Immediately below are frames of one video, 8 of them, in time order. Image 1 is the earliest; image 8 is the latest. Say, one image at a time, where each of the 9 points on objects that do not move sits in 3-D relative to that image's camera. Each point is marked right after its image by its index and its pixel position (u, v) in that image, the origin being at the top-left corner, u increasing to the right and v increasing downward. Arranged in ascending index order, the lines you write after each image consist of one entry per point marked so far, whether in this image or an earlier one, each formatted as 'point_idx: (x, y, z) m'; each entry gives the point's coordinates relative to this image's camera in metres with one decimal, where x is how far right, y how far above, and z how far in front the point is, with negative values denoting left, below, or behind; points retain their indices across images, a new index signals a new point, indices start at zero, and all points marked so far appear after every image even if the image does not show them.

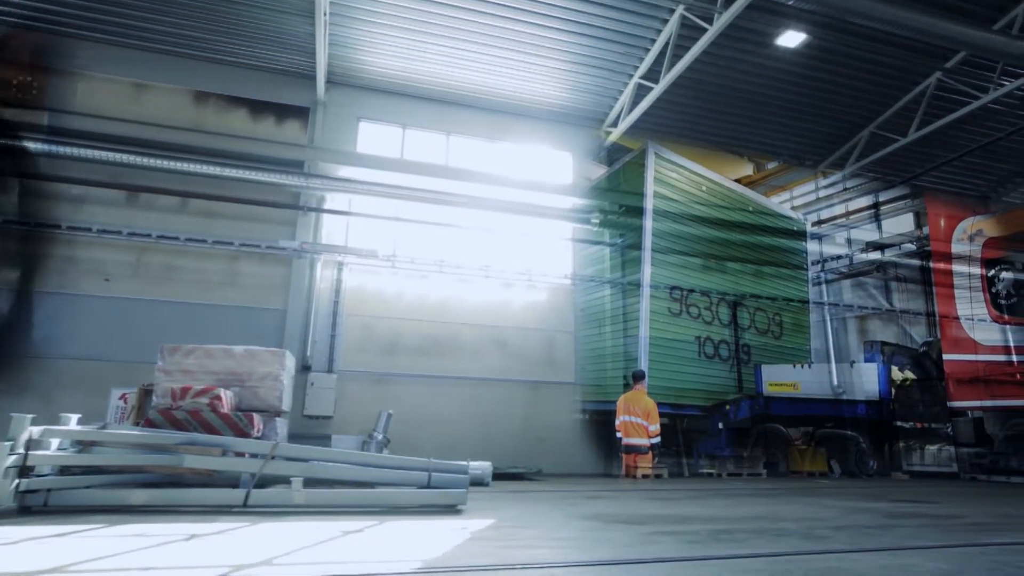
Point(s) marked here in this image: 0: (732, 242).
0: (+4.4, +0.9, +10.5) m
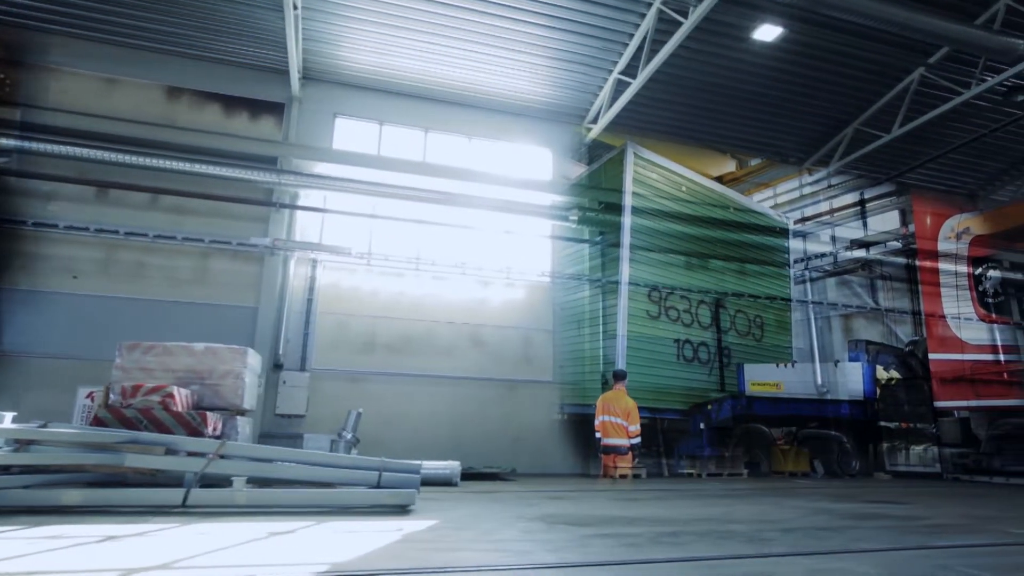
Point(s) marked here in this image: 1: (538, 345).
0: (+4.0, +1.0, +10.4) m
1: (+0.4, -1.0, +9.1) m
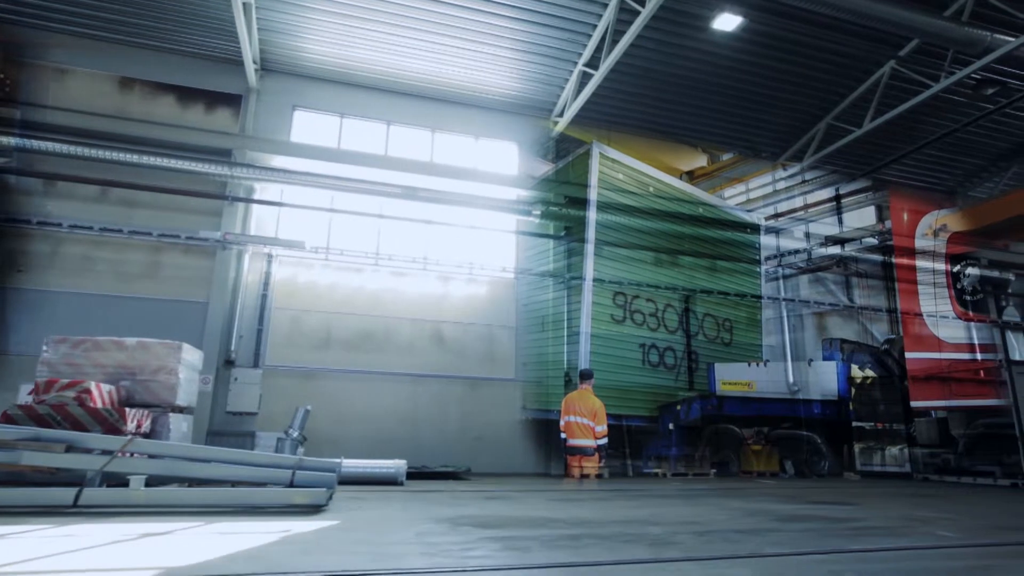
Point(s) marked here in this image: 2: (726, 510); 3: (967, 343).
0: (+3.3, +1.0, +10.2) m
1: (-0.2, -0.9, +9.0) m
2: (+1.8, -1.9, +4.5) m
3: (+8.5, -1.0, +9.5) m
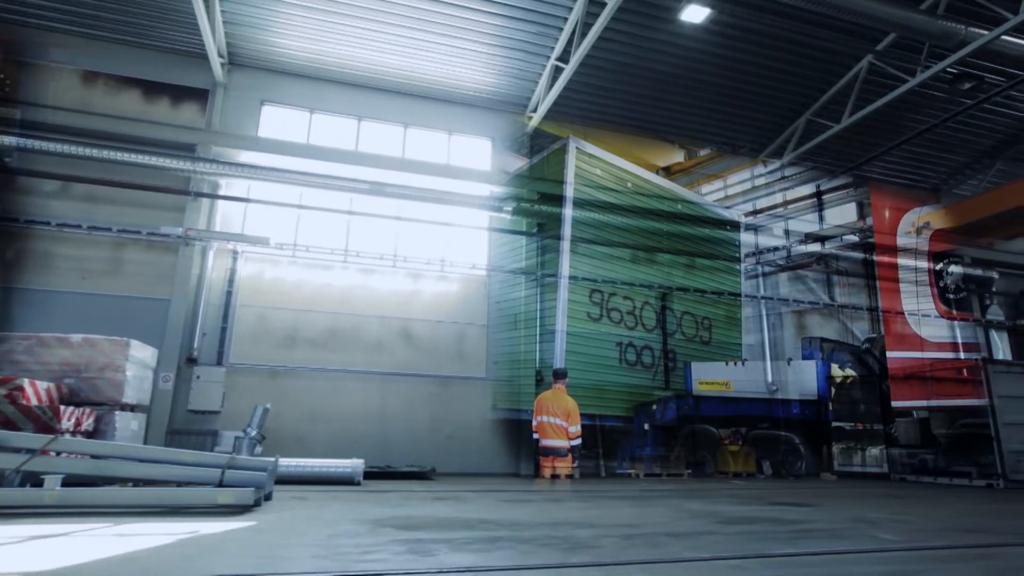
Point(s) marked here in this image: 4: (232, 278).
0: (+2.9, +1.1, +10.1) m
1: (-0.7, -0.9, +8.8) m
2: (+1.3, -1.9, +4.3) m
3: (+8.0, -1.0, +9.3) m
4: (-4.3, +0.1, +8.0) m
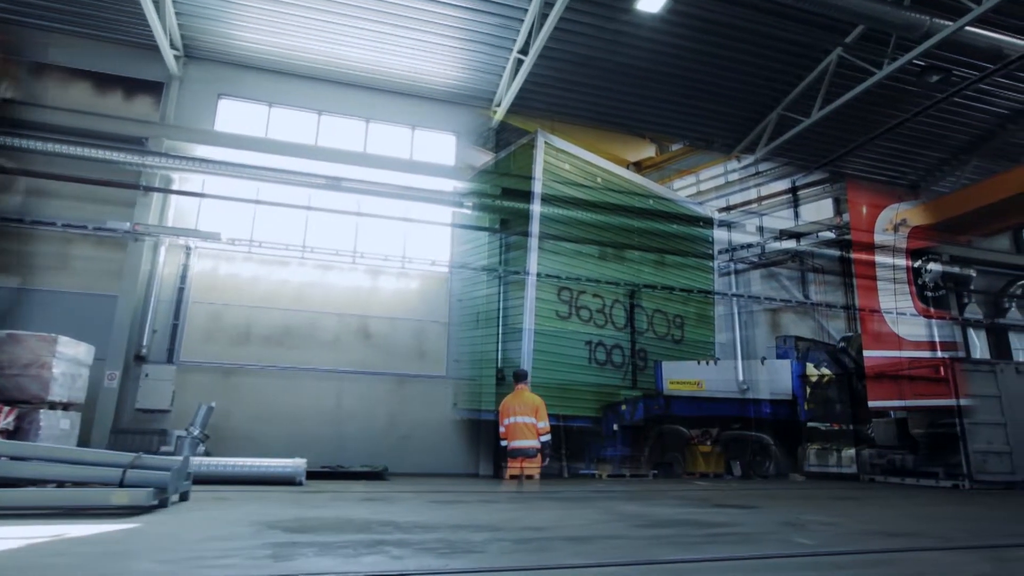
0: (+2.2, +1.1, +9.9) m
1: (-1.3, -0.8, +8.7) m
2: (+0.7, -1.8, +4.2) m
3: (+7.4, -0.9, +9.2) m
4: (-4.9, +0.2, +7.8) m
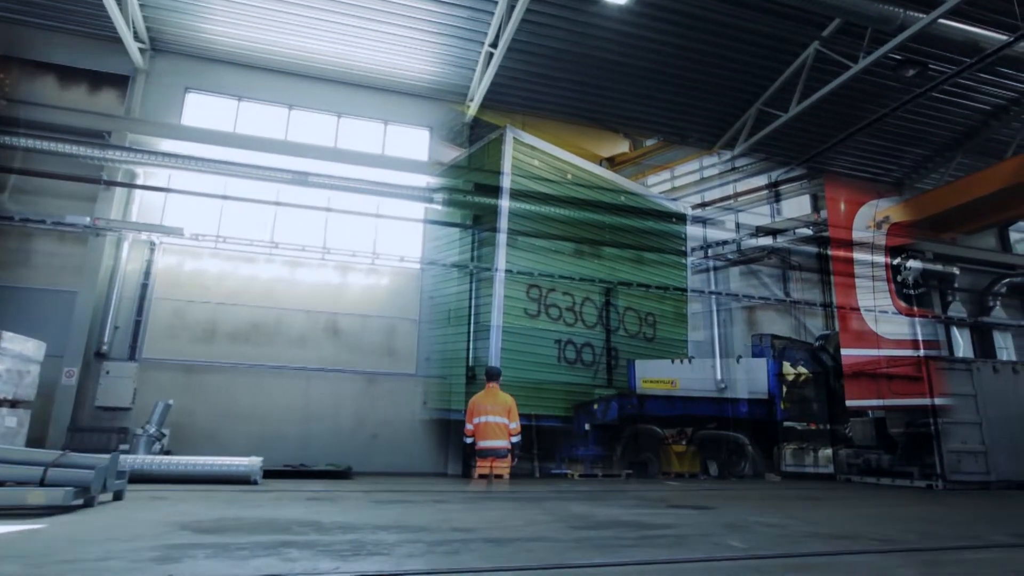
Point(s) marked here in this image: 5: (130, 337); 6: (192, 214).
0: (+1.8, +1.2, +9.8) m
1: (-1.8, -0.8, +8.6) m
2: (+0.2, -1.8, +4.1) m
3: (+6.9, -0.9, +9.0) m
4: (-5.4, +0.3, +7.7) m
5: (-5.5, -0.7, +7.5) m
6: (-4.8, +1.1, +7.9) m
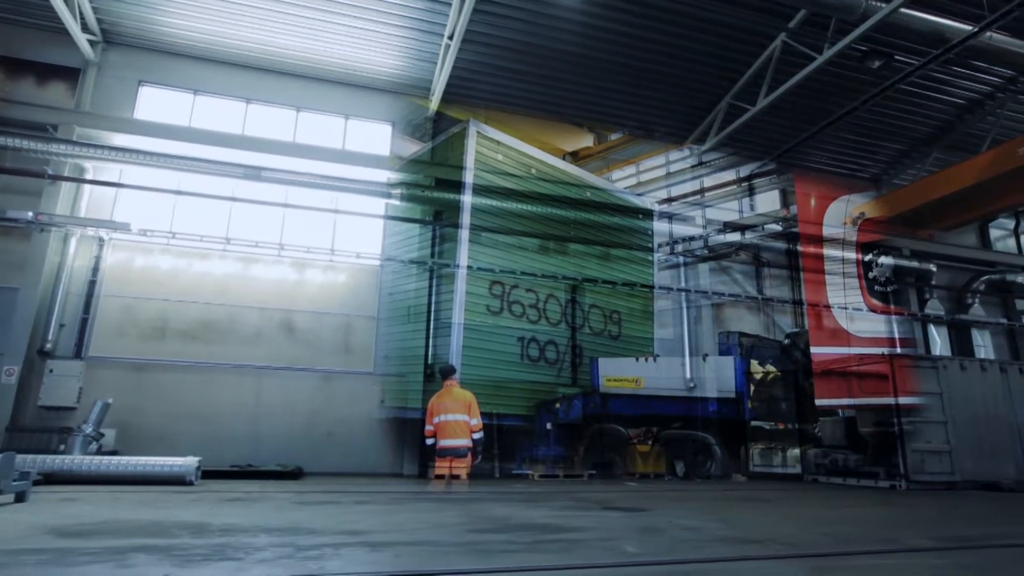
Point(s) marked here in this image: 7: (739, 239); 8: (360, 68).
0: (+1.1, +1.2, +9.7) m
1: (-2.4, -0.7, +8.4) m
2: (-0.4, -1.7, +3.9) m
3: (+6.3, -0.8, +8.9) m
4: (-6.0, +0.3, +7.5) m
5: (-6.1, -0.6, +7.4) m
6: (-5.5, +1.2, +7.7) m
7: (+4.5, +0.9, +10.0) m
8: (-2.7, +3.7, +8.8) m
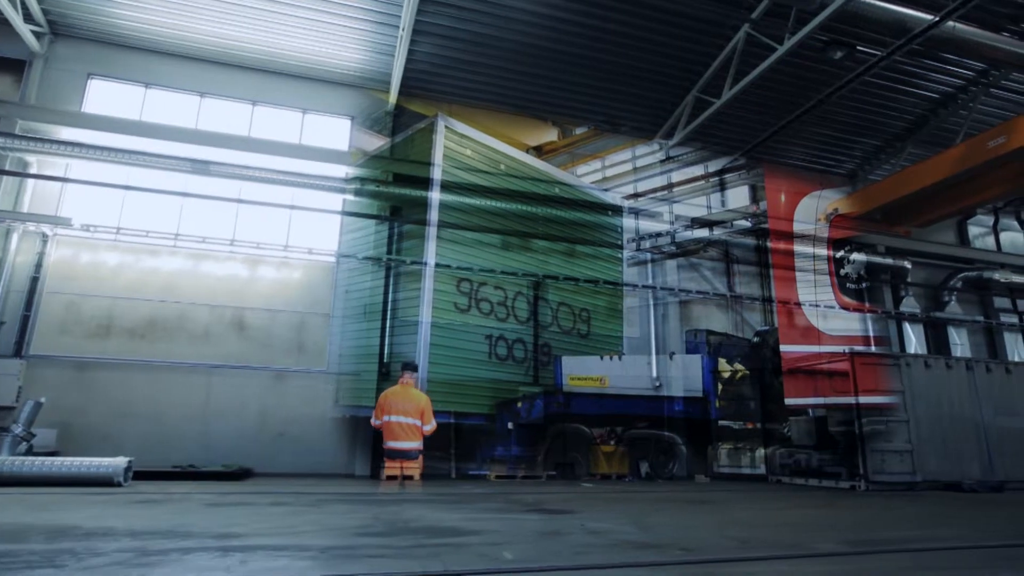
0: (+0.5, +1.3, +9.5) m
1: (-3.1, -0.7, +8.2) m
2: (-1.0, -1.6, +3.7) m
3: (+5.6, -0.8, +8.7) m
4: (-6.7, +0.4, +7.3) m
5: (-6.8, -0.6, +7.2) m
6: (-6.1, +1.2, +7.5) m
7: (+3.8, +1.0, +9.8) m
8: (-3.3, +3.8, +8.6) m
